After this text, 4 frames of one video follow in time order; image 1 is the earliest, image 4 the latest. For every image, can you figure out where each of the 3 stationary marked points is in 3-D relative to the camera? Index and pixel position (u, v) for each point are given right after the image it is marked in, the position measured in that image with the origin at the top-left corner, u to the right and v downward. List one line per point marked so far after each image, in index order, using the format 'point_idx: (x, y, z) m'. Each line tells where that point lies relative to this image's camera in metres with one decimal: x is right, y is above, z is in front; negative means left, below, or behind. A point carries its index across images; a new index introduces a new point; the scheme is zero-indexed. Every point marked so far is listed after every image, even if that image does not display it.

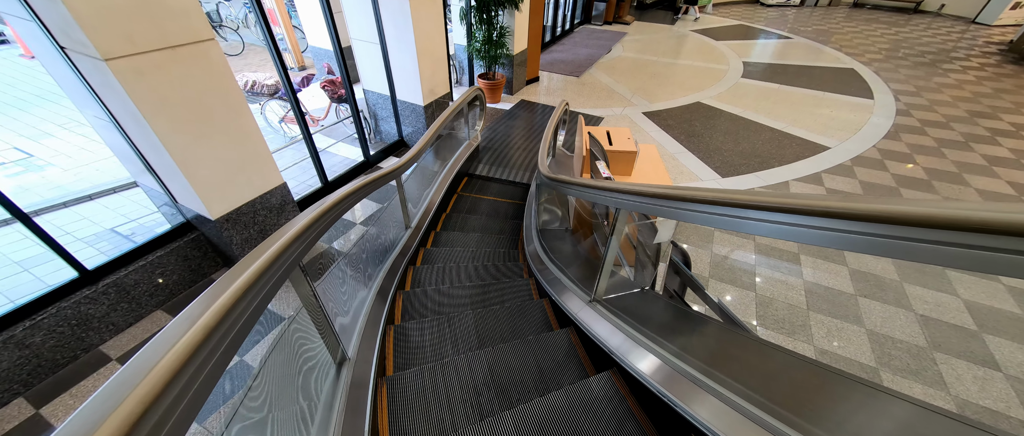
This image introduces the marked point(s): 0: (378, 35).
0: (-1.6, +2.1, +3.8) m
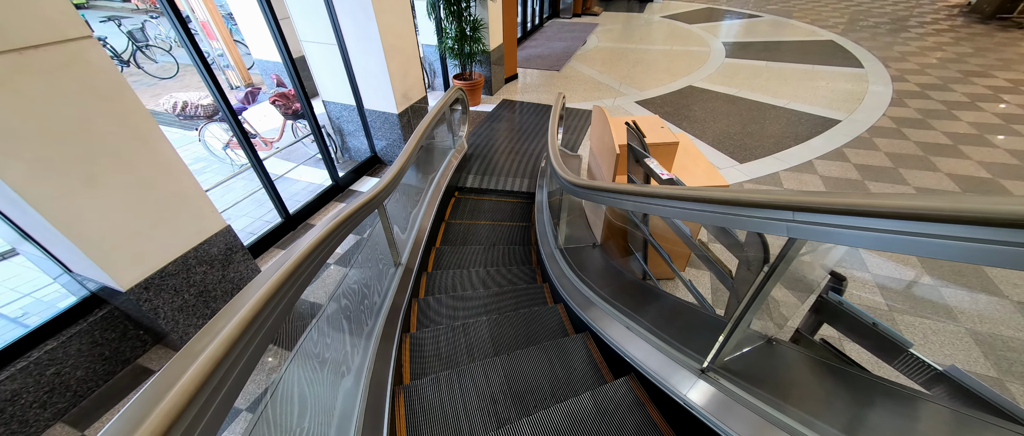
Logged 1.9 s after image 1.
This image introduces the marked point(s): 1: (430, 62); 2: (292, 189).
0: (-1.7, +1.8, +3.2) m
1: (-1.3, +2.5, +5.3) m
2: (-2.4, +0.3, +3.6) m
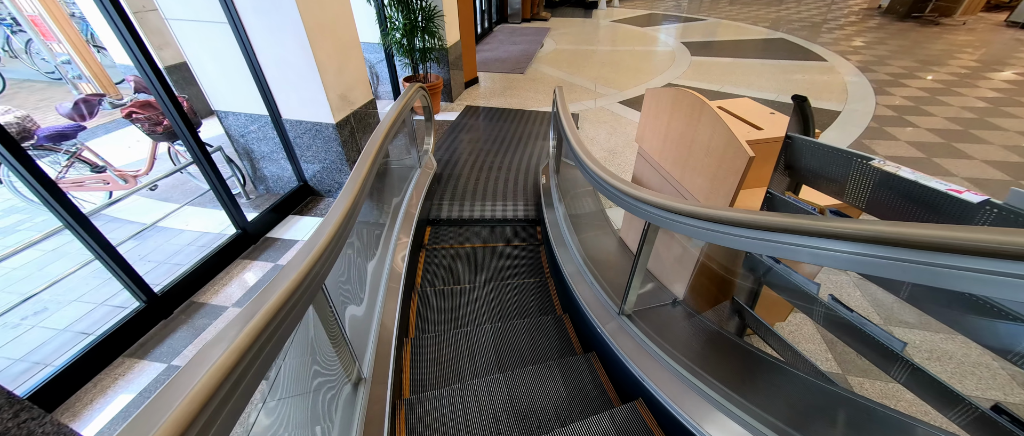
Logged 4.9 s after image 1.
0: (-1.9, +1.3, +2.1) m
1: (-1.8, +2.0, +4.3) m
2: (-2.5, -0.2, +2.4) m
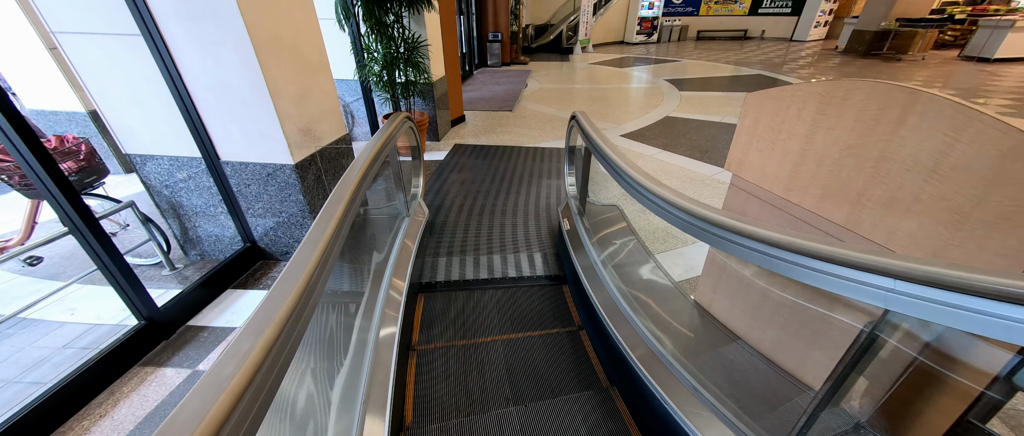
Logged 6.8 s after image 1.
0: (-1.8, +0.9, +1.6) m
1: (-1.9, +1.4, +3.8) m
2: (-2.3, -0.7, +1.6) m
